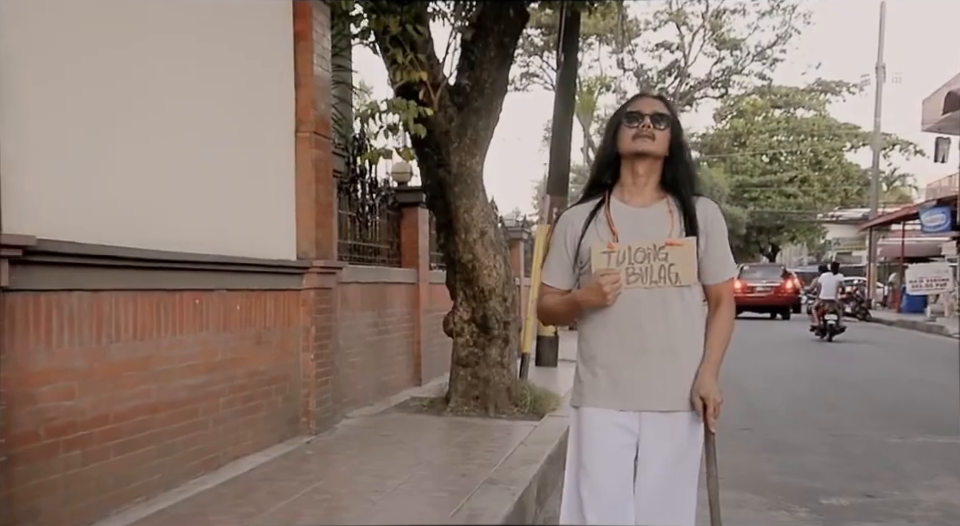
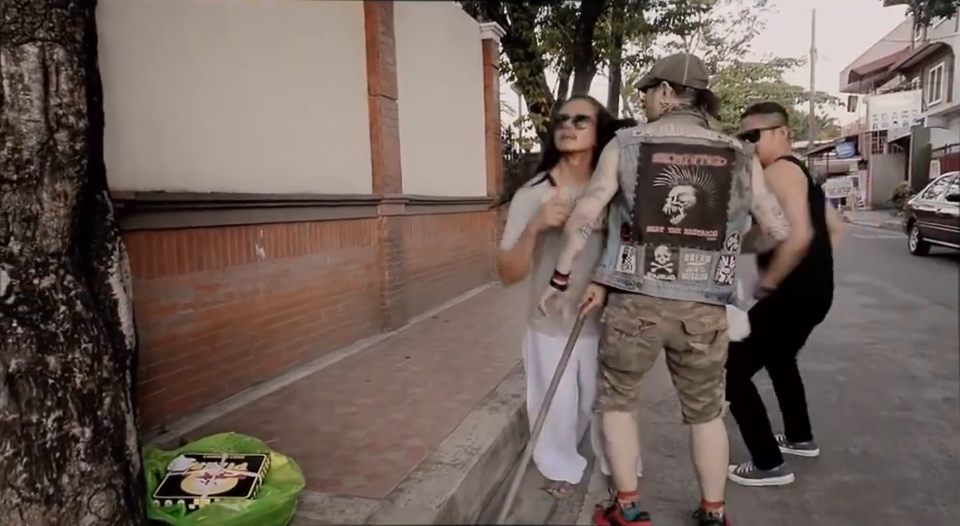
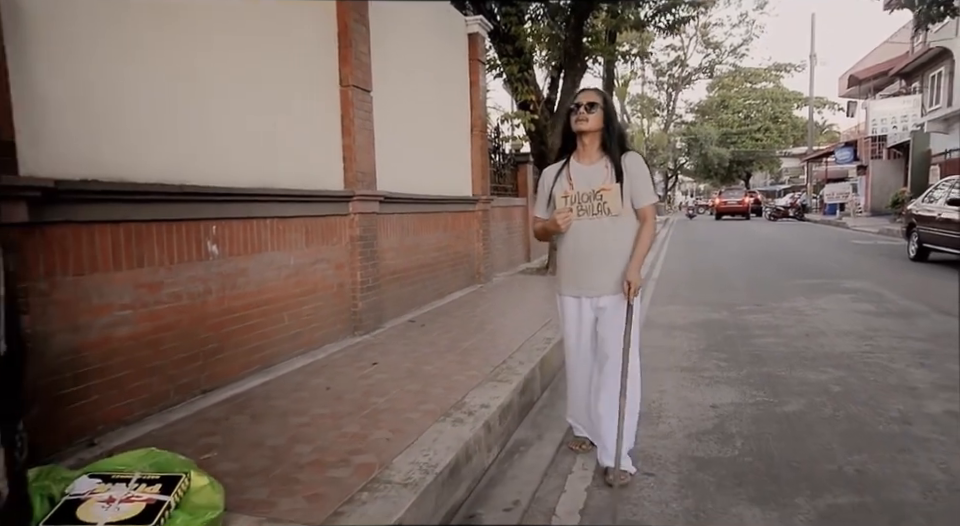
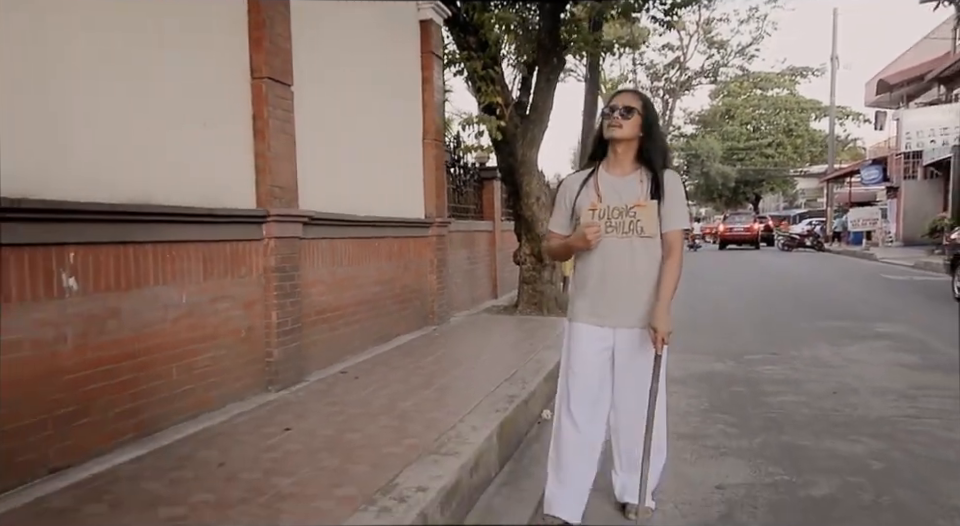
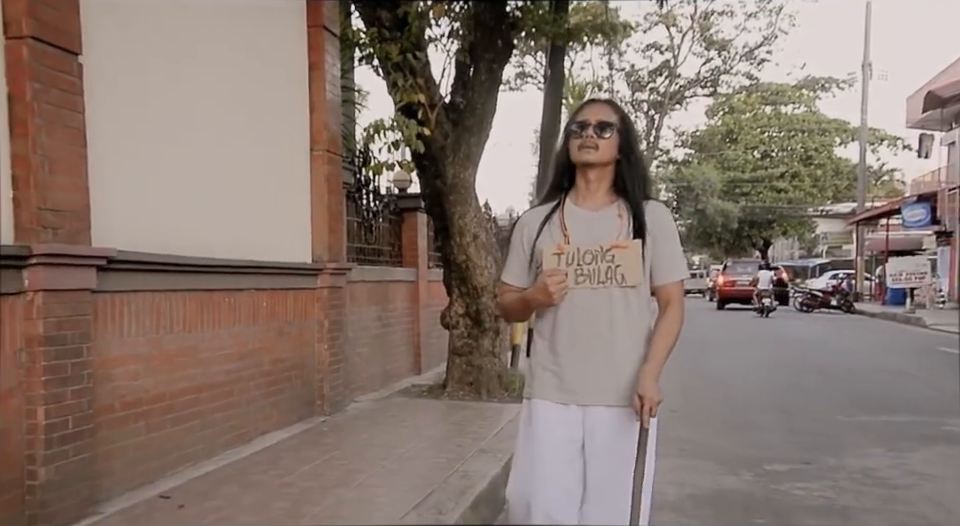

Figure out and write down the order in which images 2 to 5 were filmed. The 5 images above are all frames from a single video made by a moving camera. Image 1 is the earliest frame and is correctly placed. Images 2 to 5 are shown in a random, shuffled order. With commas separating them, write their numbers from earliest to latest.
5, 4, 3, 2
